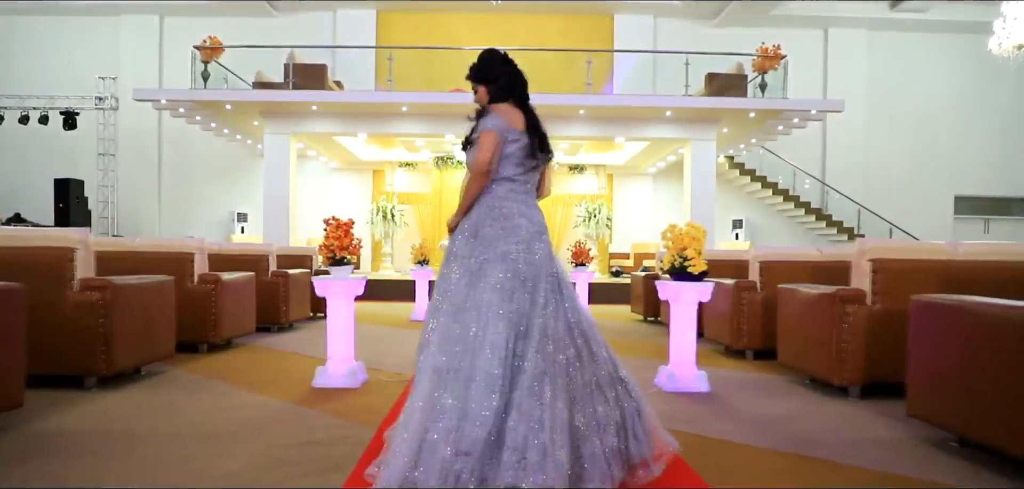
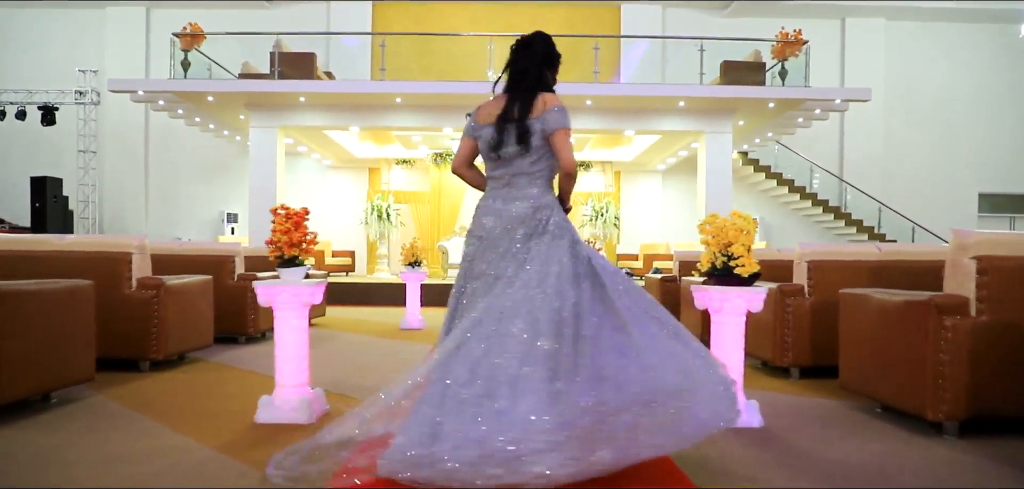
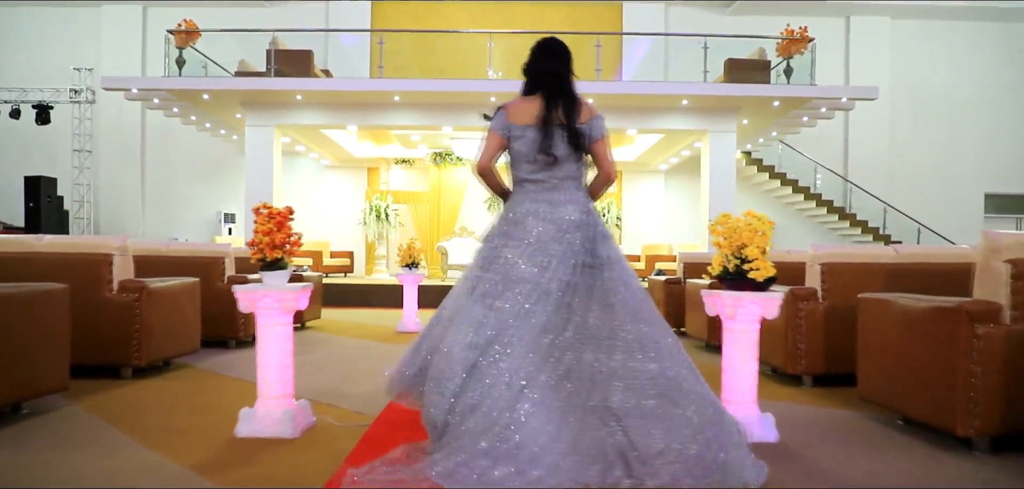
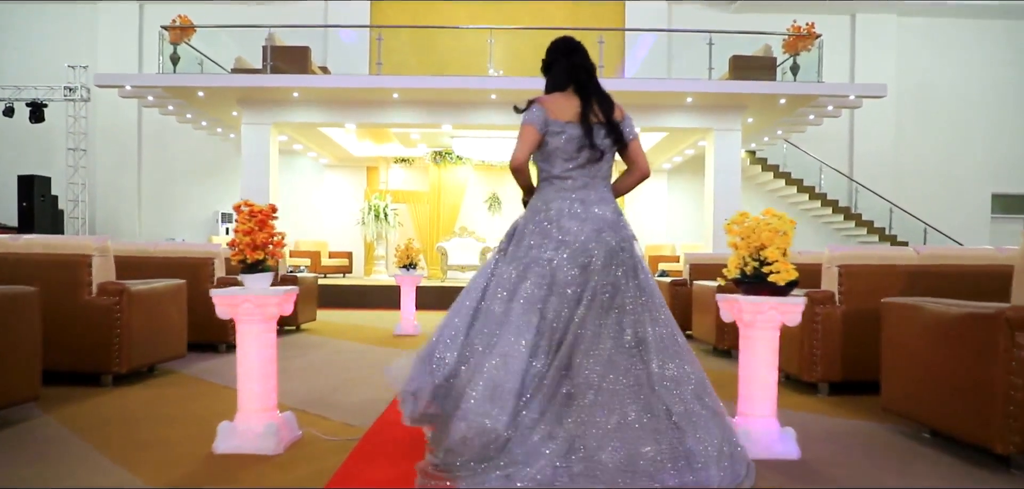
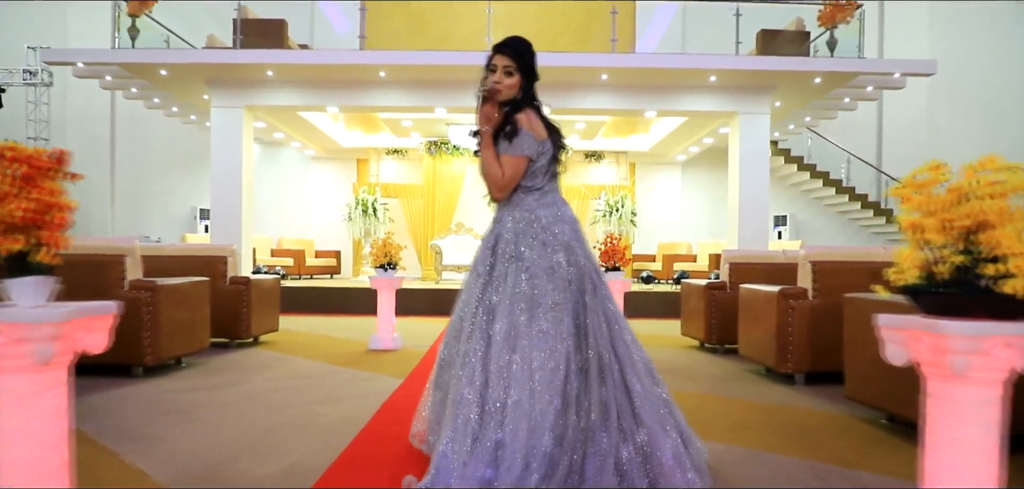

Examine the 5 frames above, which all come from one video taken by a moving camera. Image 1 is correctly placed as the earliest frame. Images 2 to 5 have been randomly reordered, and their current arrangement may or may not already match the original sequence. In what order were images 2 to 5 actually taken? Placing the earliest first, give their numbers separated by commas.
2, 3, 4, 5
